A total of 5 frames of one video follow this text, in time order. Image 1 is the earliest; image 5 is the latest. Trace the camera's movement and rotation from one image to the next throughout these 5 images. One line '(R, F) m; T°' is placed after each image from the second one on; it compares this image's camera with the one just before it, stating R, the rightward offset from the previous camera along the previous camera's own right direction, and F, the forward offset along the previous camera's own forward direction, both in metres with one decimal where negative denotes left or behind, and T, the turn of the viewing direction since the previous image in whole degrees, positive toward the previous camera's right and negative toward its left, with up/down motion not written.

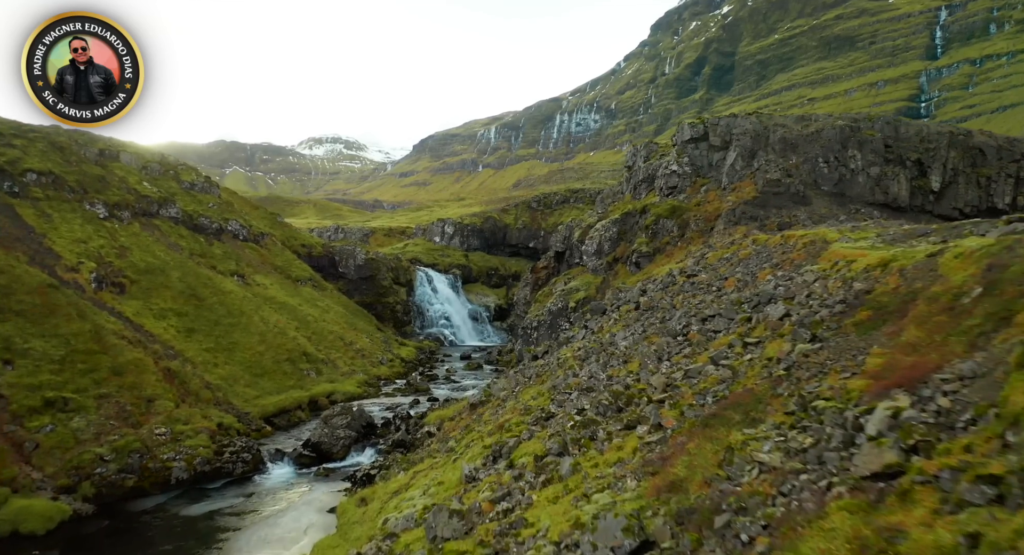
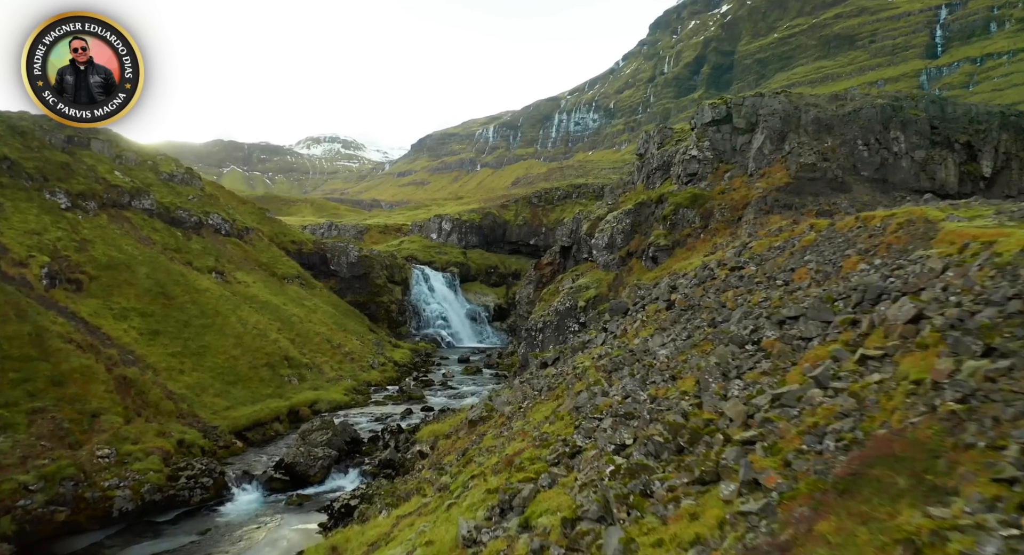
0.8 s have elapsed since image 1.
(-0.5, +6.3) m; 0°
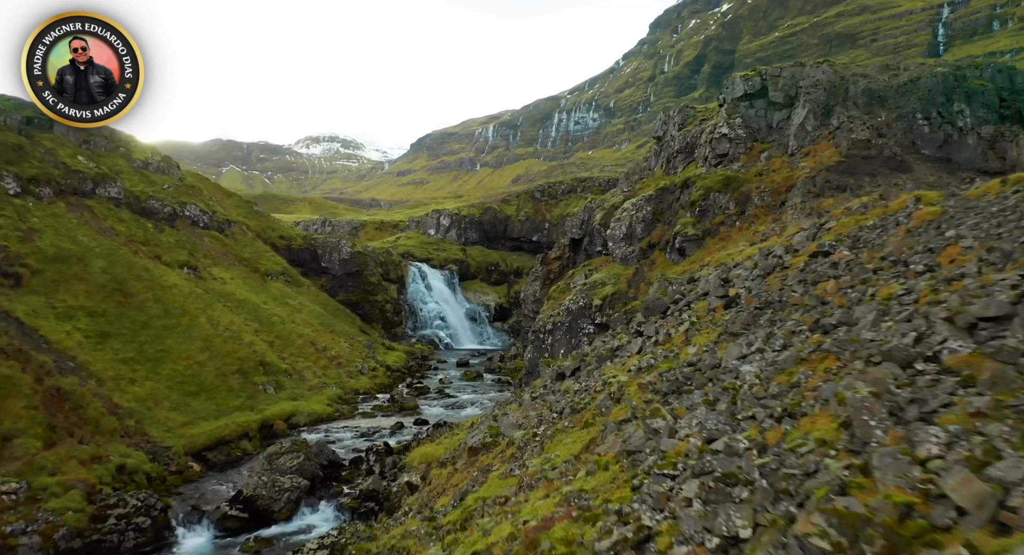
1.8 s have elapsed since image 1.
(-0.6, +7.2) m; 0°
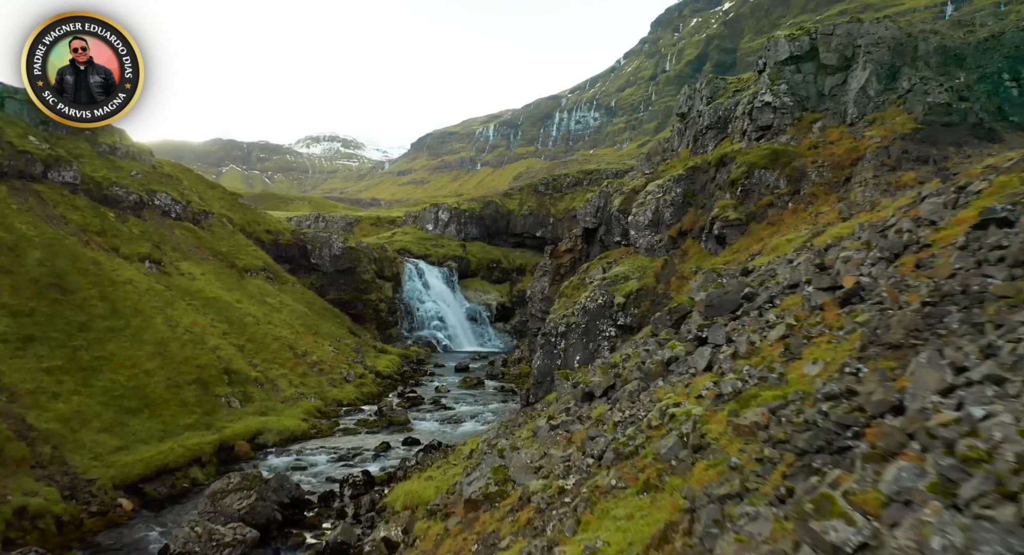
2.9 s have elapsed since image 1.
(-0.5, +7.7) m; 0°
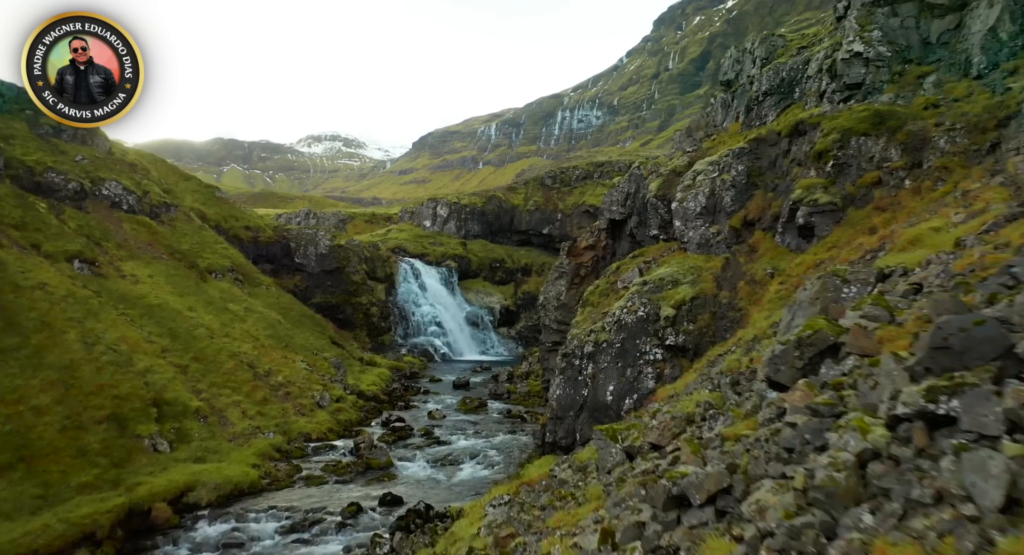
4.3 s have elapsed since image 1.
(-0.6, +10.4) m; 0°
